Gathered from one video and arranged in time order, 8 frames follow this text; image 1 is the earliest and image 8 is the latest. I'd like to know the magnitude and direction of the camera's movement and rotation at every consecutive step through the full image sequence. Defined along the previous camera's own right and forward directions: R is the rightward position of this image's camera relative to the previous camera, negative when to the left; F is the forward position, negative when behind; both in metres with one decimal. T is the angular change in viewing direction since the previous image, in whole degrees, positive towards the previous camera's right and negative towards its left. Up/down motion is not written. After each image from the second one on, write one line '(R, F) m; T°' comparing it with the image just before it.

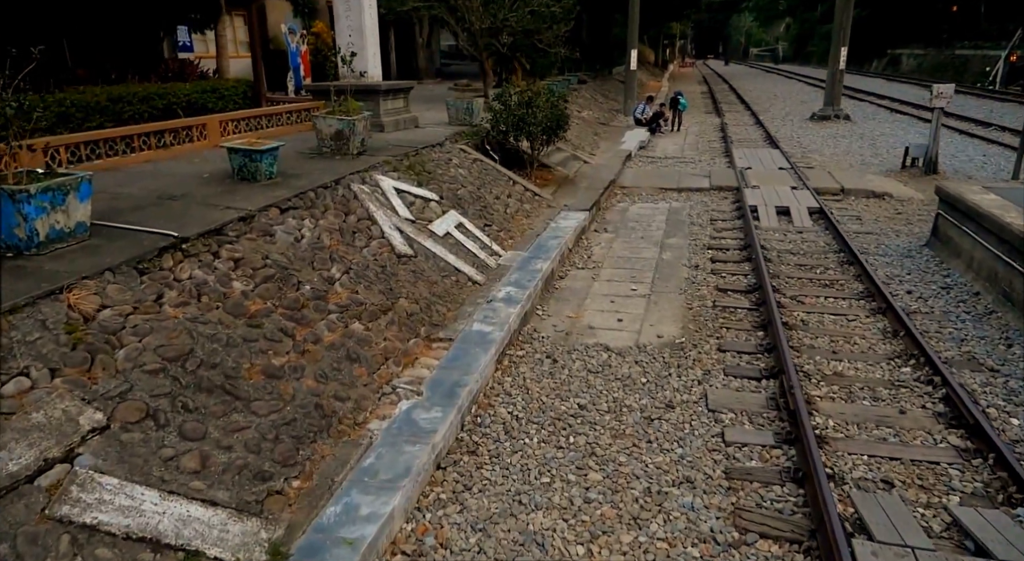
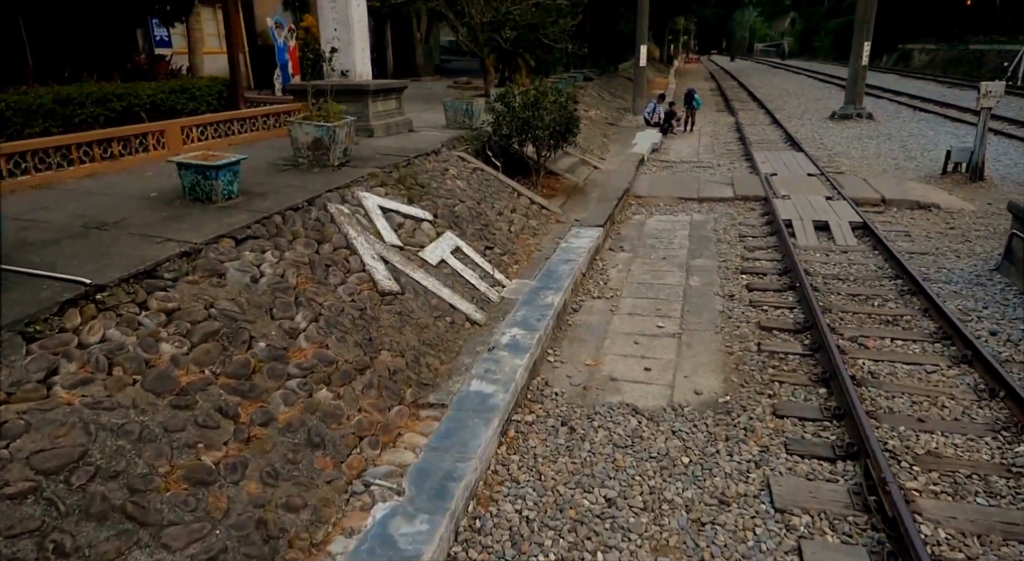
(0.0, +0.9) m; 0°
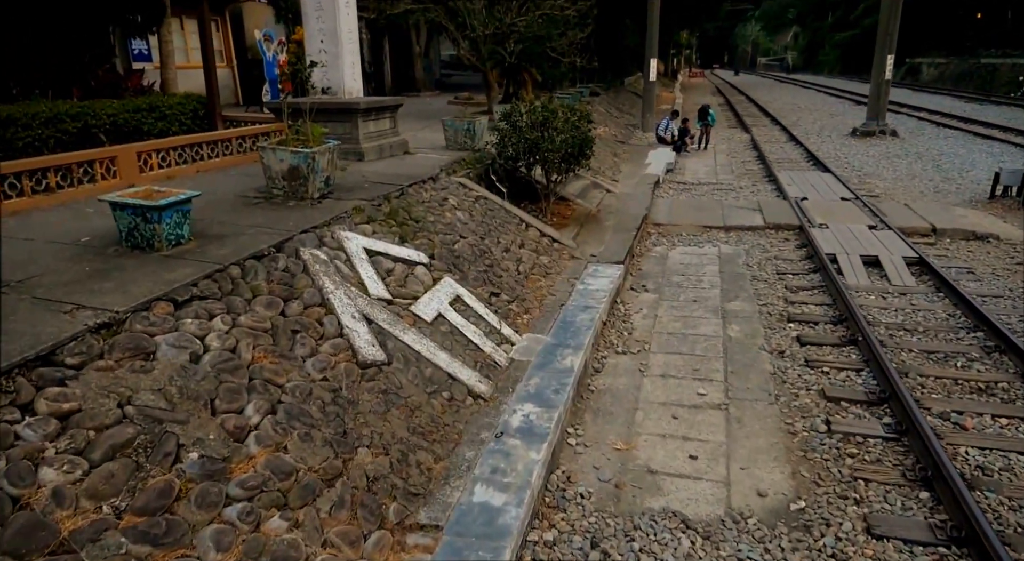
(-0.1, +0.9) m; 0°
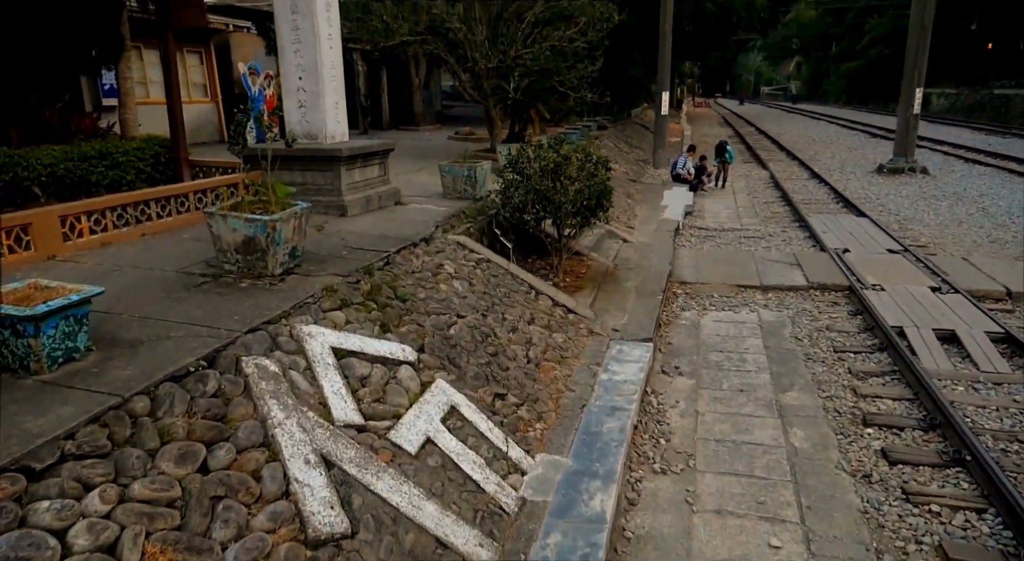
(0.0, +1.1) m; 0°
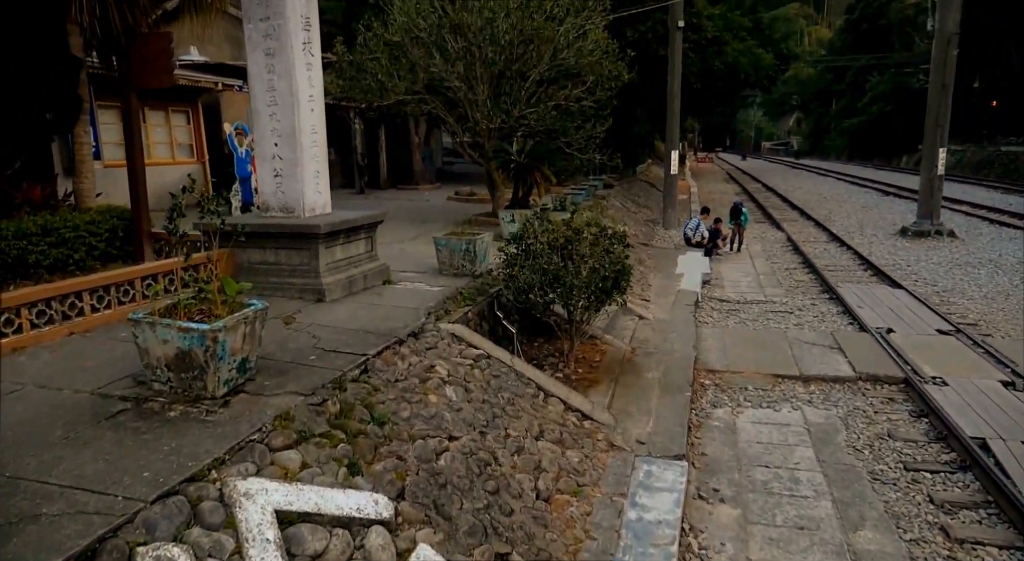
(0.0, +0.9) m; 0°
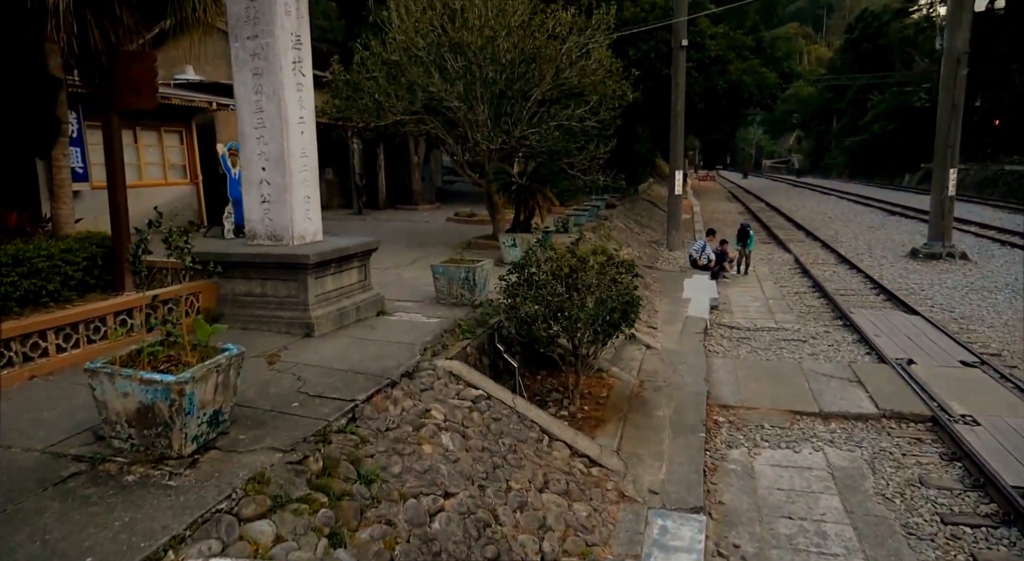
(0.0, +0.4) m; 0°
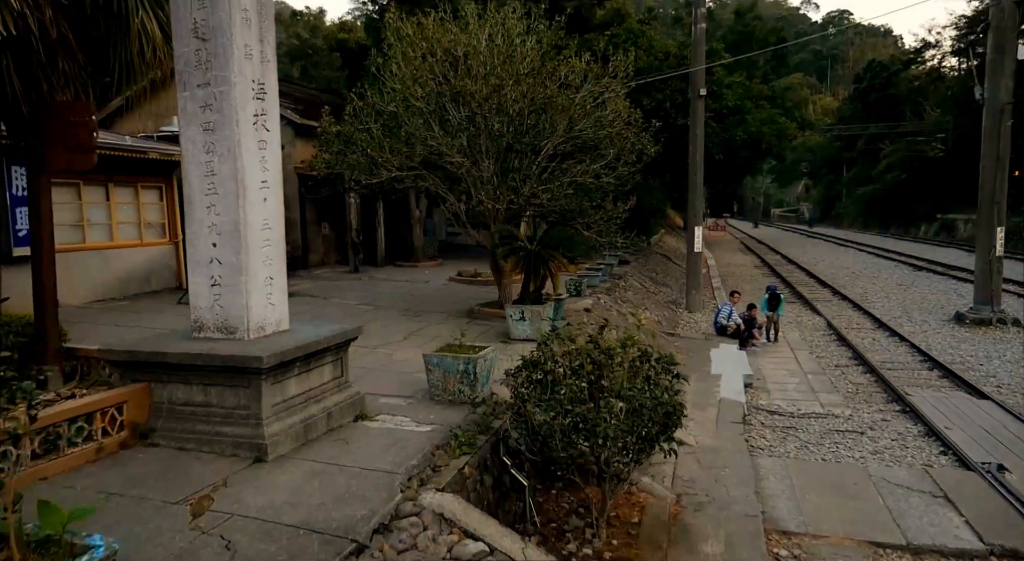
(0.0, +1.1) m; -1°
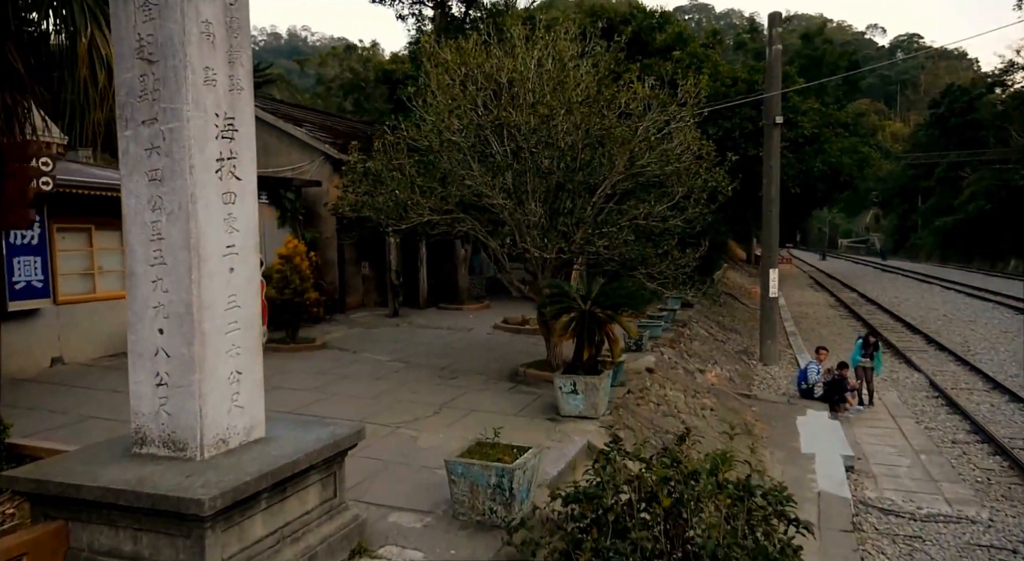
(0.0, +1.3) m; -4°
